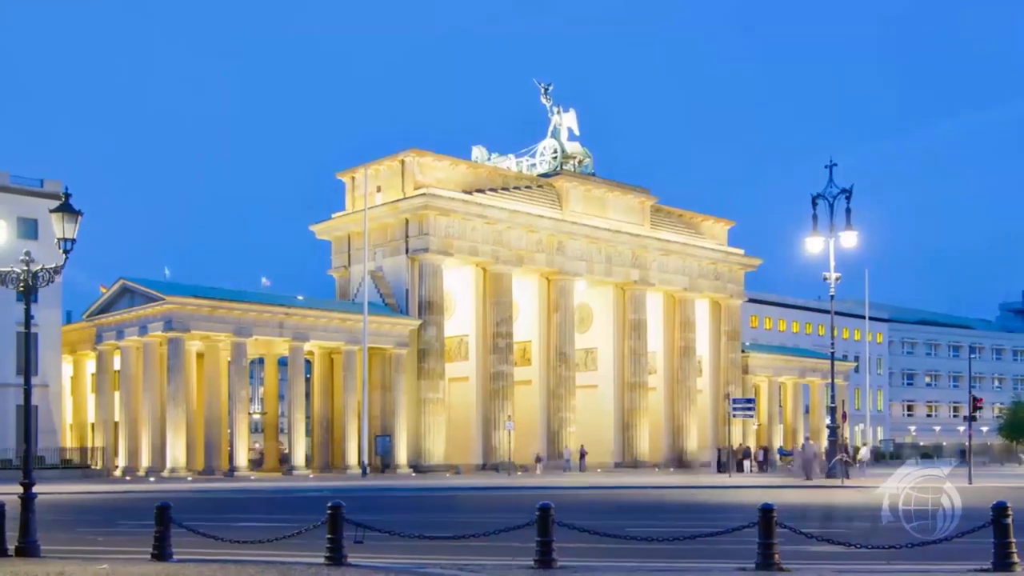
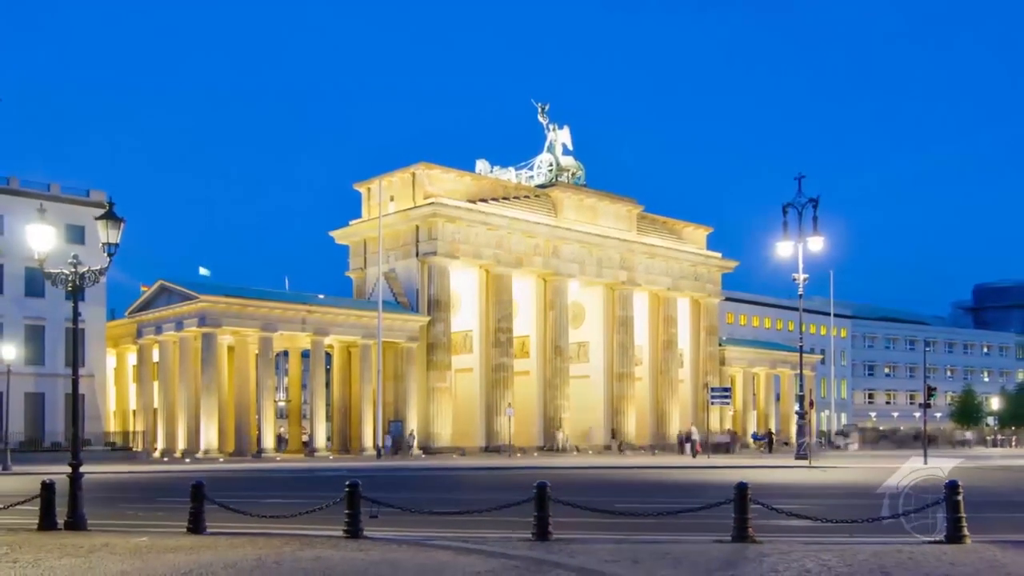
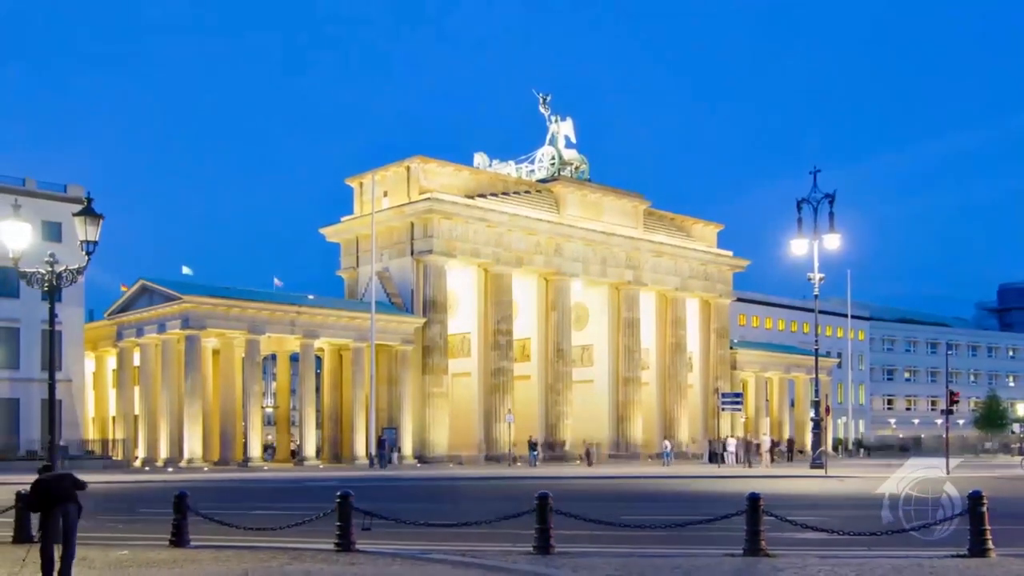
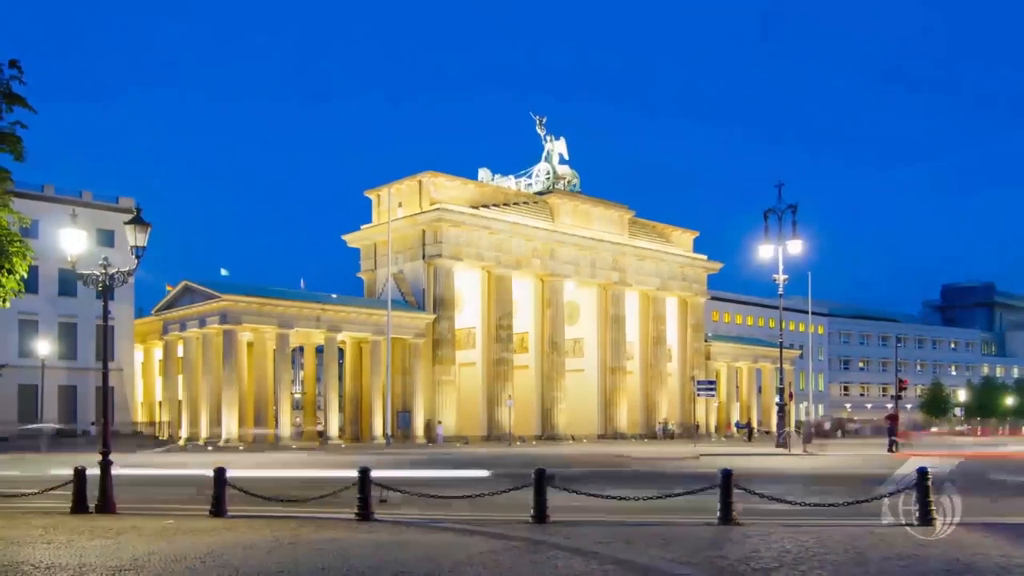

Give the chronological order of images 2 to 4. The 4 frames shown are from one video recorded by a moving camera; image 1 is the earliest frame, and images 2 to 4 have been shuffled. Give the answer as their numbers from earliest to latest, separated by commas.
3, 2, 4
